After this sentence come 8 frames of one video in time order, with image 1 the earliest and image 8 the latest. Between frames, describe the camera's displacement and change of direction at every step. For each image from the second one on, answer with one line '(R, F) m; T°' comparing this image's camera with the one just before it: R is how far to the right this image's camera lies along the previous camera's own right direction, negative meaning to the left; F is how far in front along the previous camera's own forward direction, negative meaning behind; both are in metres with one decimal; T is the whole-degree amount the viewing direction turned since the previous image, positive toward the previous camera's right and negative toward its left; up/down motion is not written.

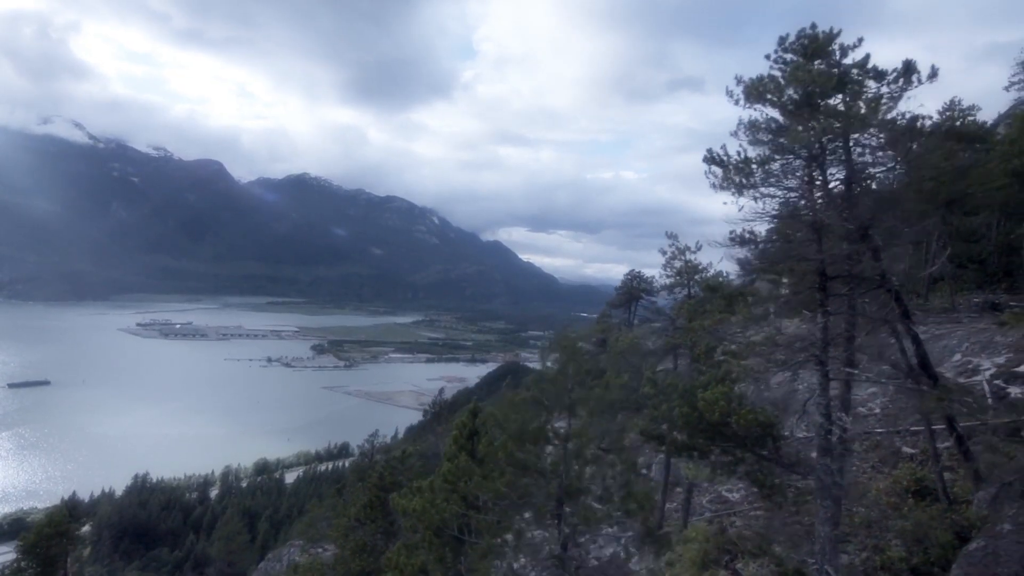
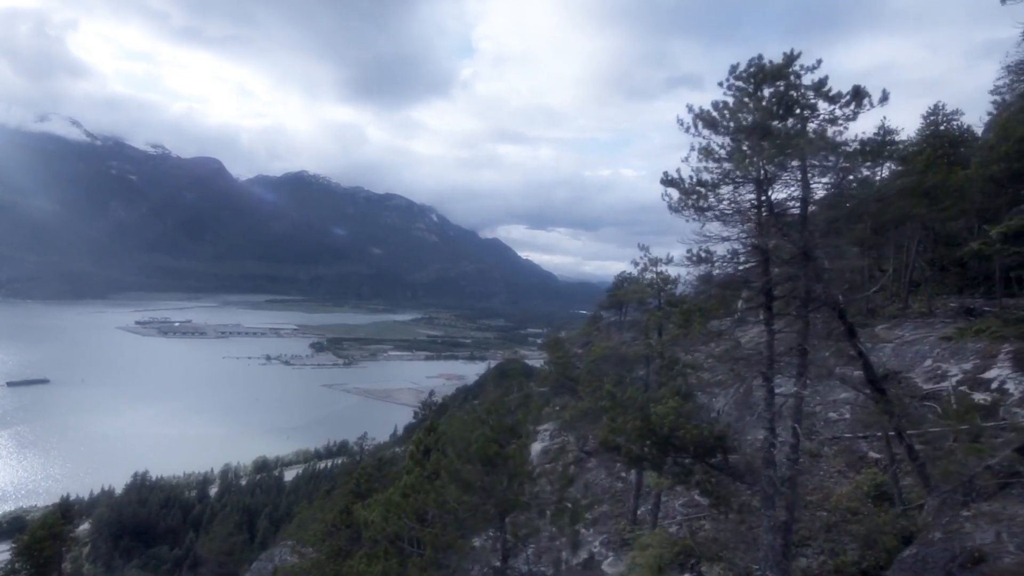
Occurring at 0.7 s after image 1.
(+0.4, -0.4) m; 0°
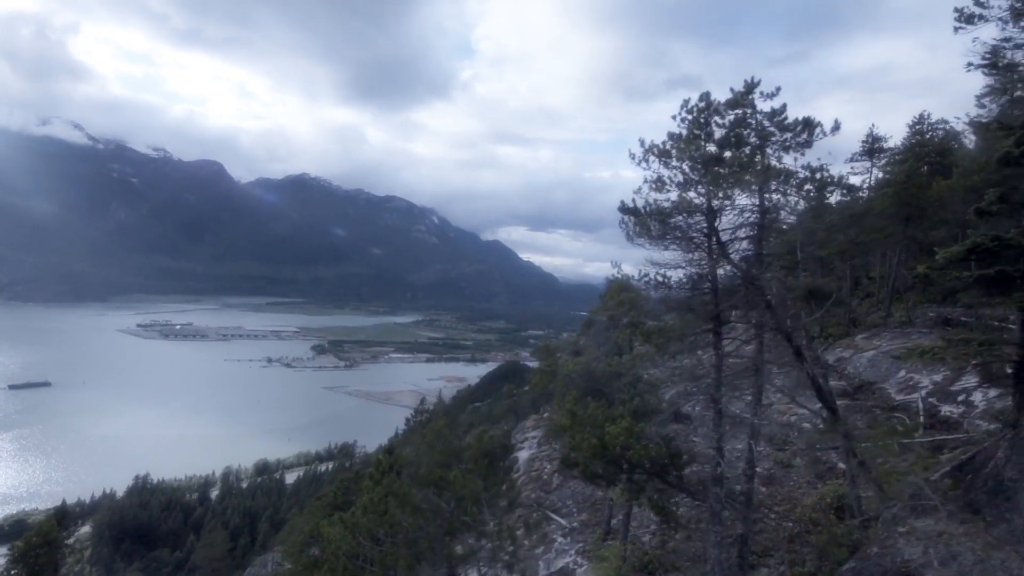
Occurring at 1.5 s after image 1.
(+0.4, -0.4) m; 0°
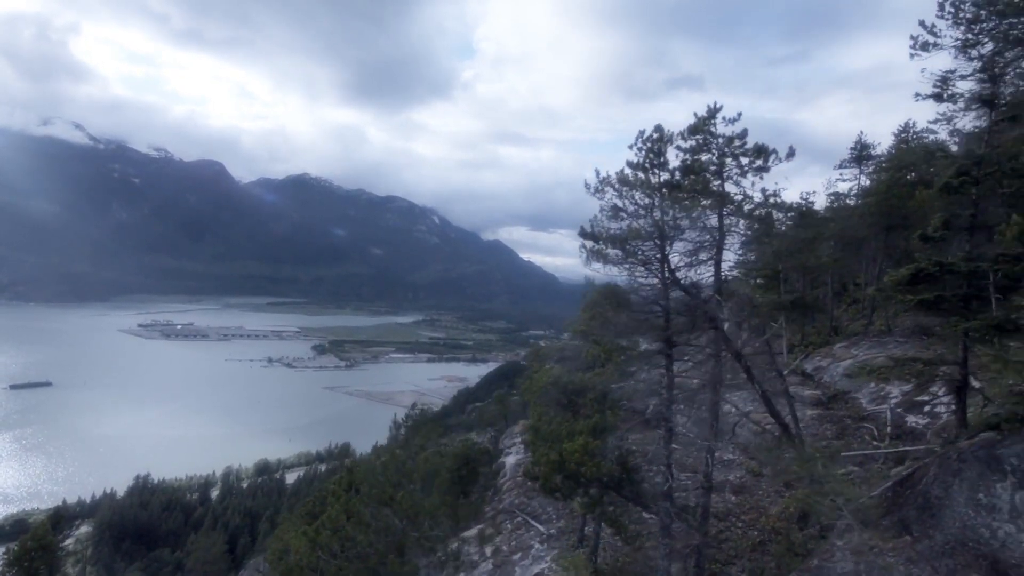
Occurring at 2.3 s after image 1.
(+0.5, -0.4) m; 0°
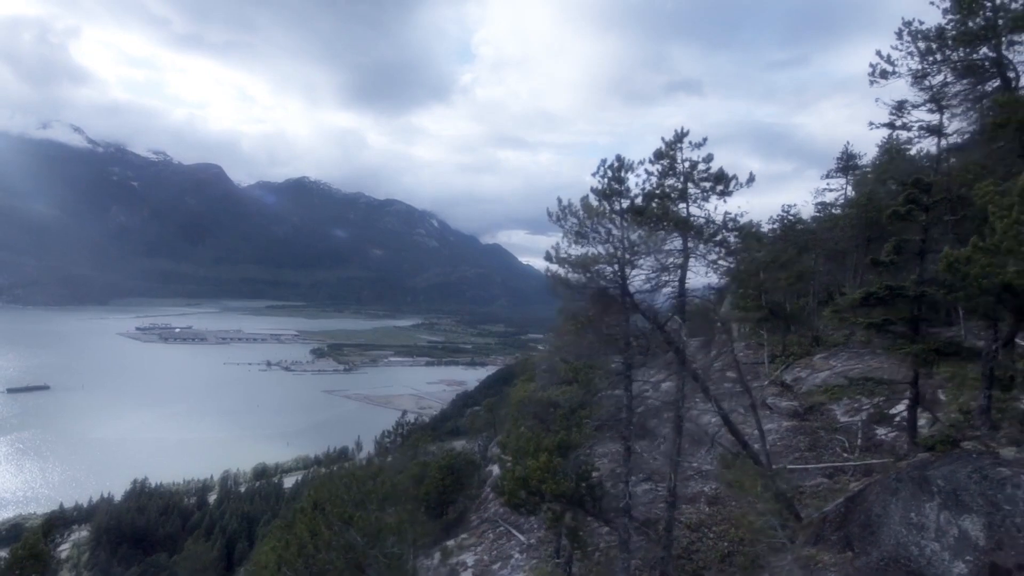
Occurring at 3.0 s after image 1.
(+0.4, -0.3) m; 0°
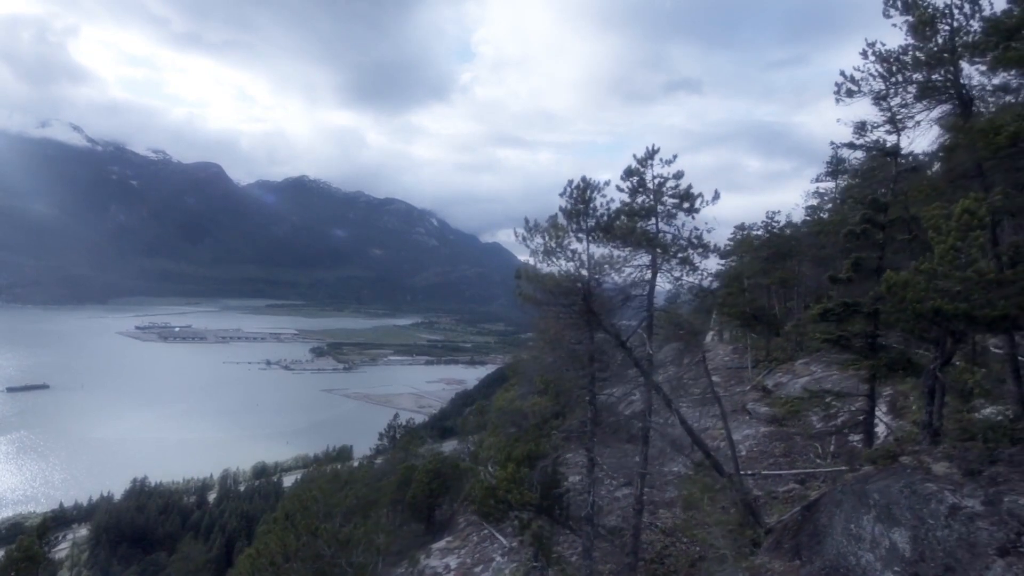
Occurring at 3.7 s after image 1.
(+0.4, -0.3) m; 0°
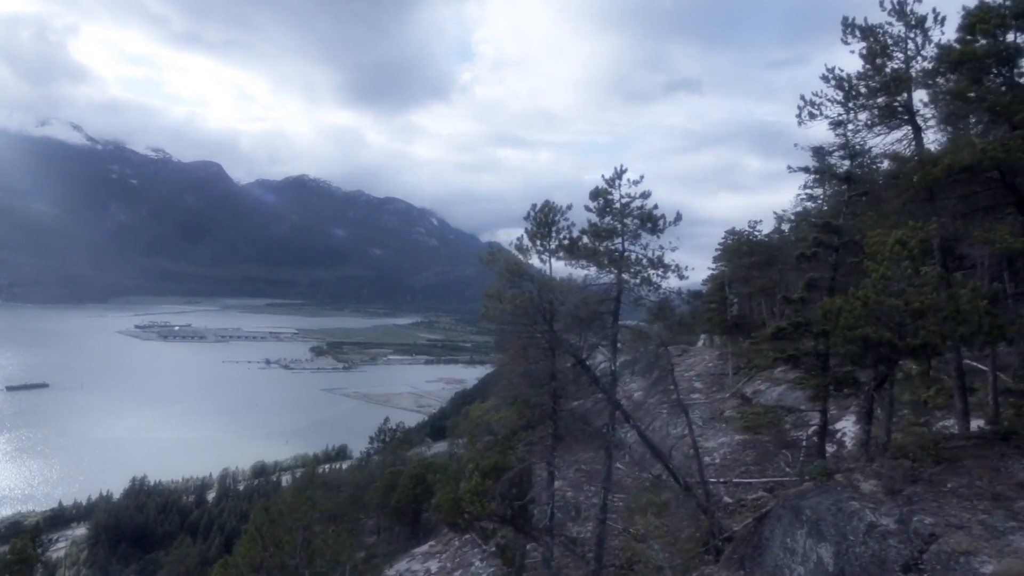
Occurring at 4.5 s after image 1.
(+0.5, -0.4) m; 0°
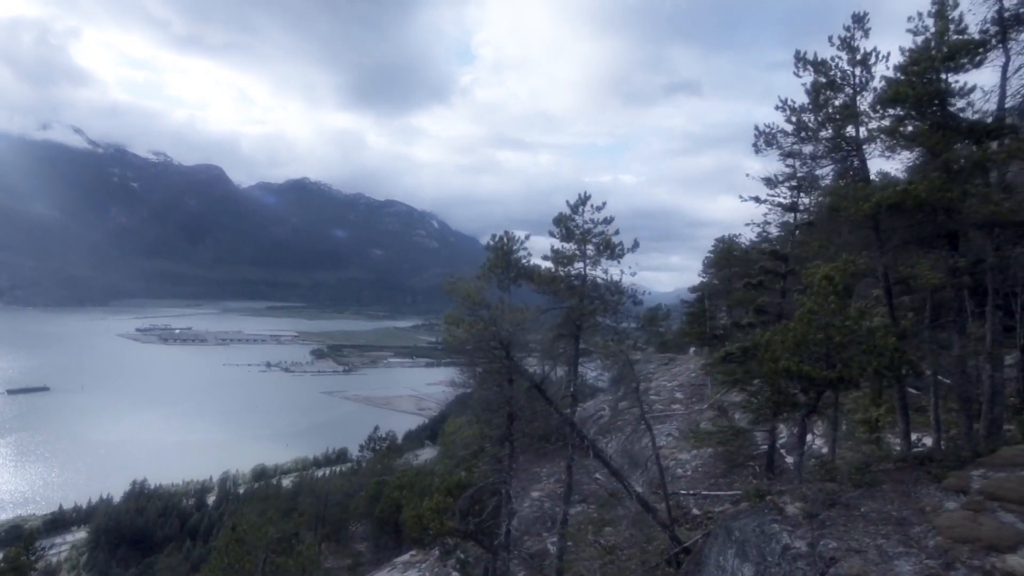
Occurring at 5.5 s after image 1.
(+0.6, -0.5) m; 0°
